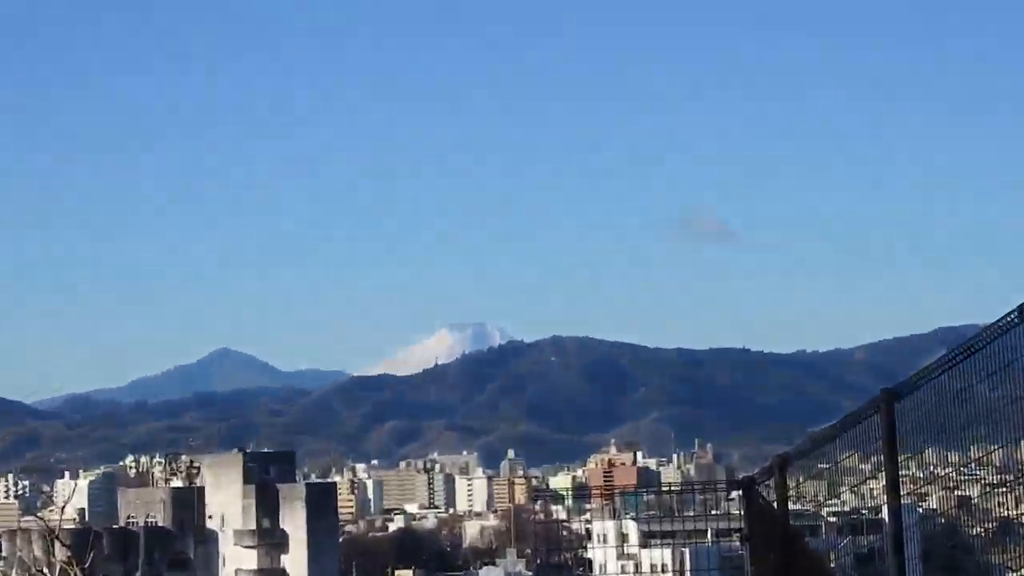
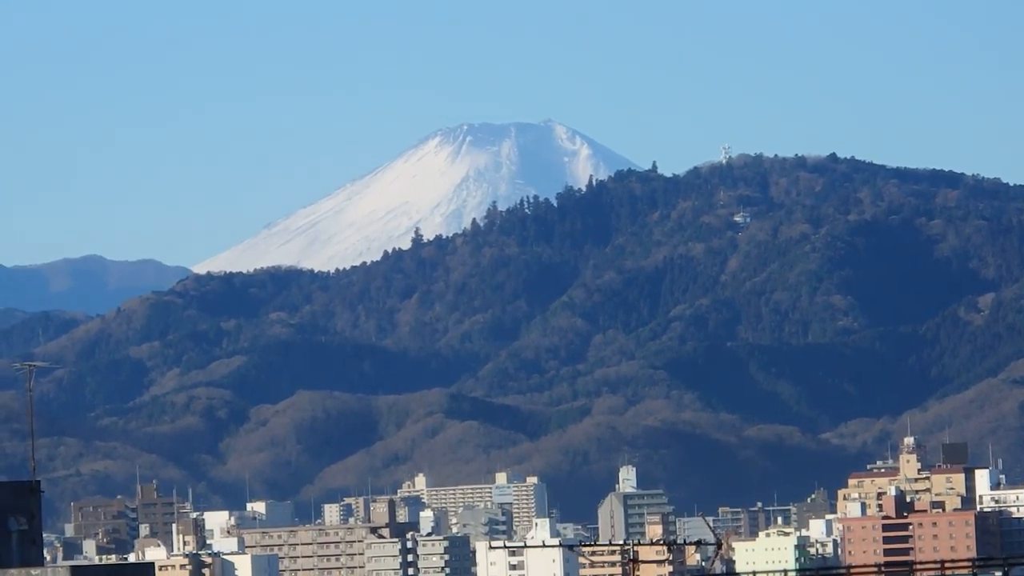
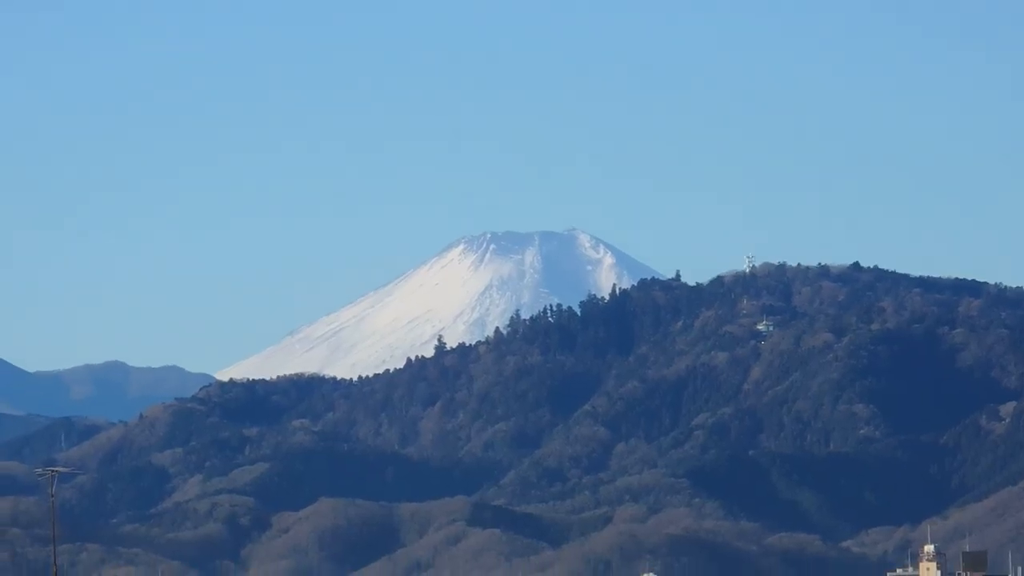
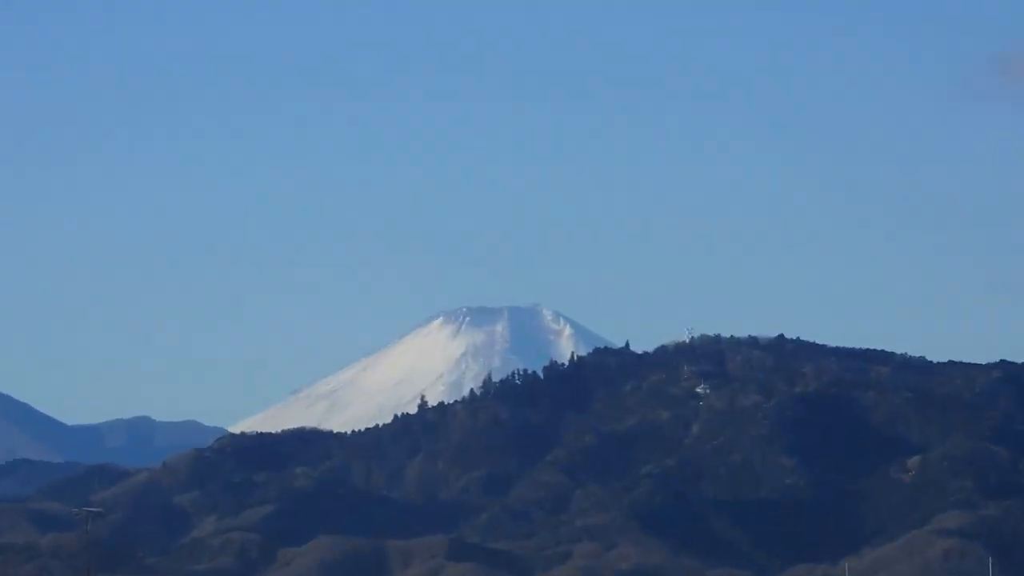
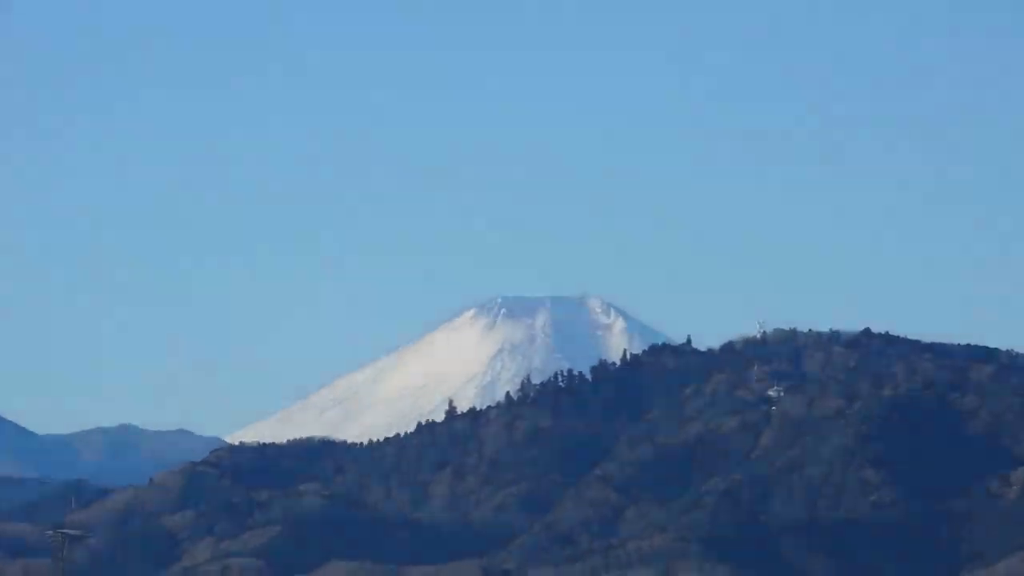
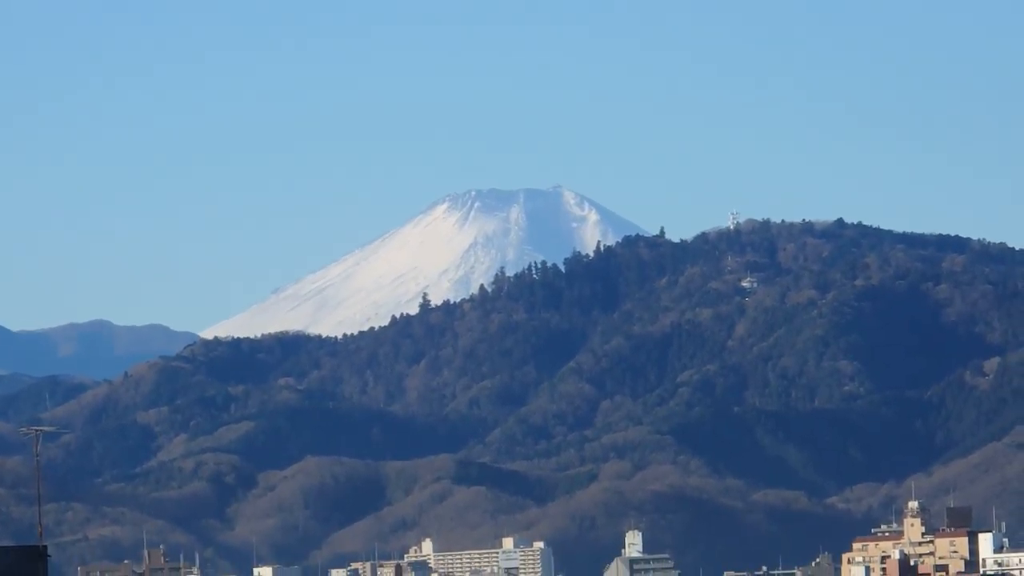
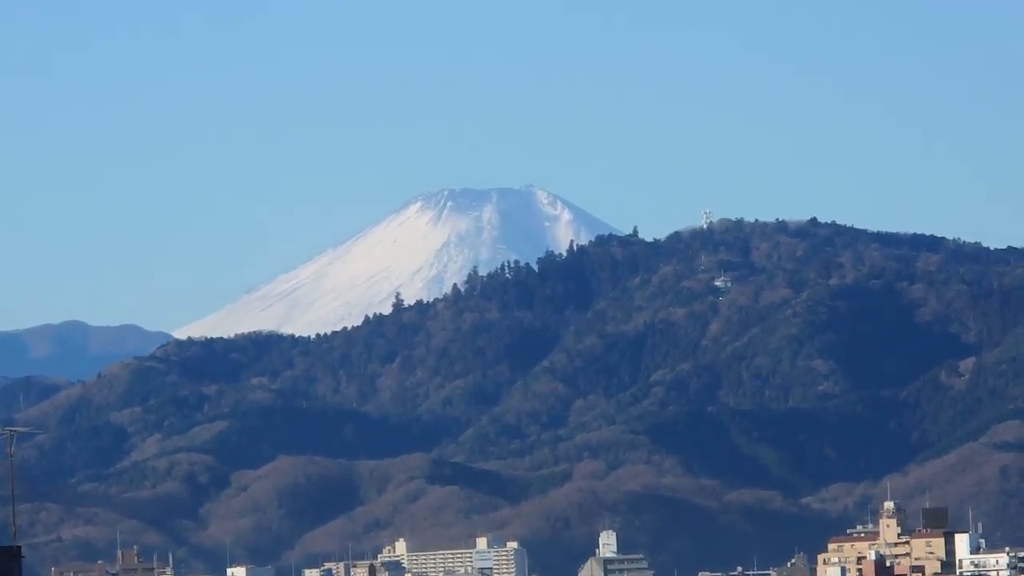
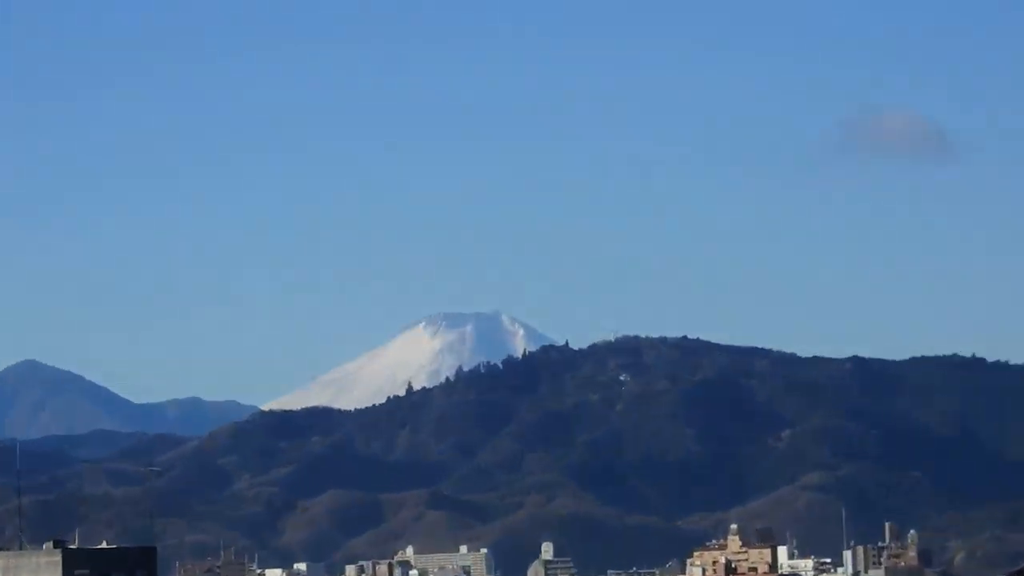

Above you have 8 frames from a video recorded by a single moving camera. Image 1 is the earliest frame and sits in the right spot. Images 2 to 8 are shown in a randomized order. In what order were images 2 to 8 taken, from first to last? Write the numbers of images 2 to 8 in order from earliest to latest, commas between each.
8, 4, 5, 3, 6, 7, 2
